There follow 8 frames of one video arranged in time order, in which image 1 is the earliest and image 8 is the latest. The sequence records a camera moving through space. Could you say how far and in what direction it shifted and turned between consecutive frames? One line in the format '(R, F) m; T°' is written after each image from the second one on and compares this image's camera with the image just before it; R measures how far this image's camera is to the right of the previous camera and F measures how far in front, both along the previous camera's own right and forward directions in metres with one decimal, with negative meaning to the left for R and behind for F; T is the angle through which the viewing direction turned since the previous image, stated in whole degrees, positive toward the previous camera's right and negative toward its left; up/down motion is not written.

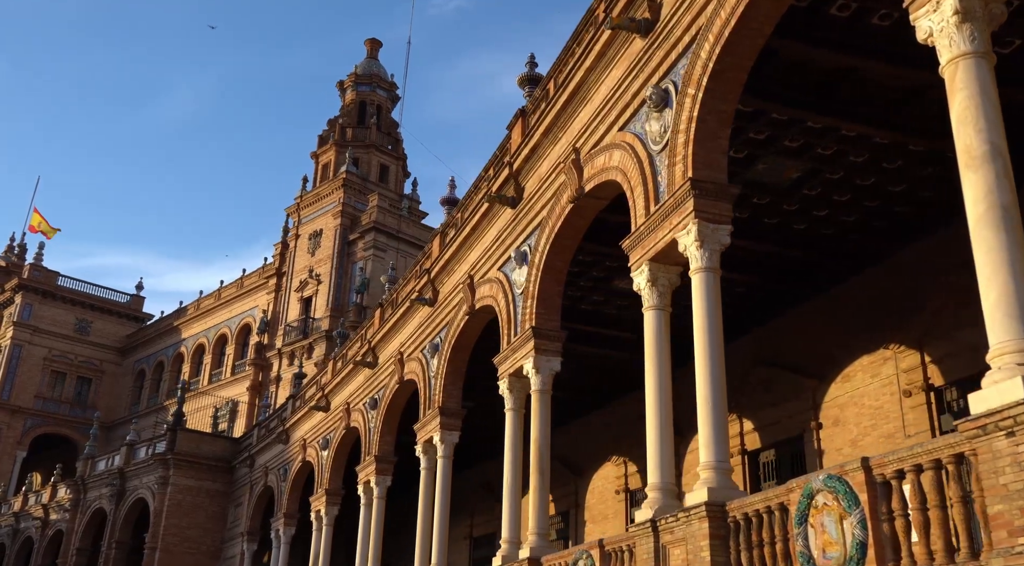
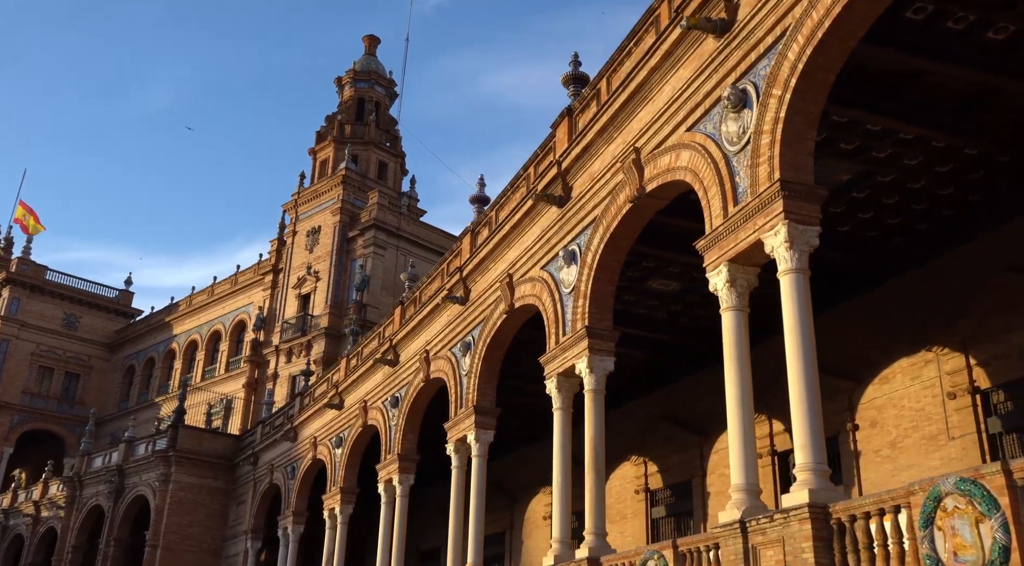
(-0.9, +0.1) m; +1°
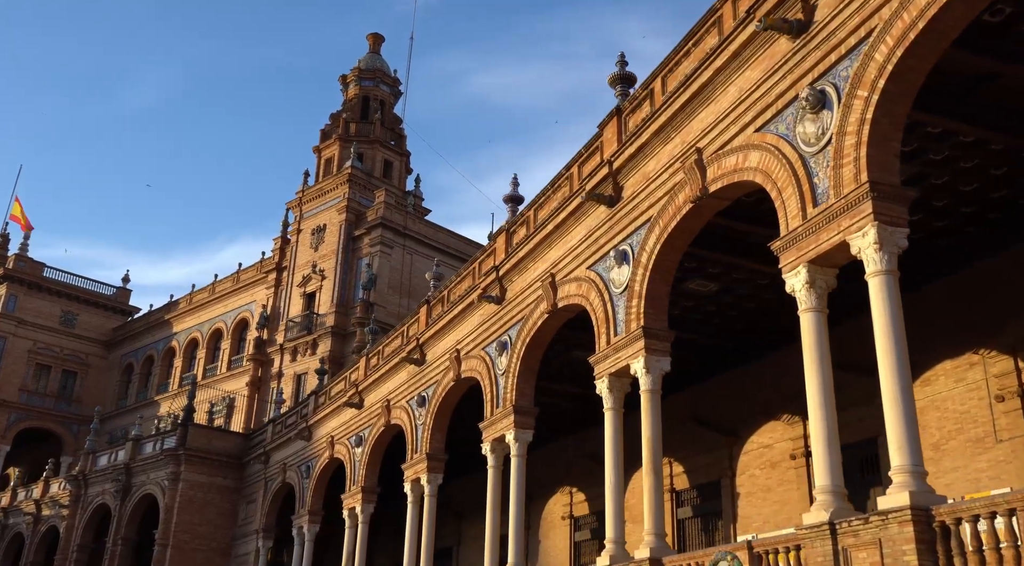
(-0.8, 0.0) m; +1°
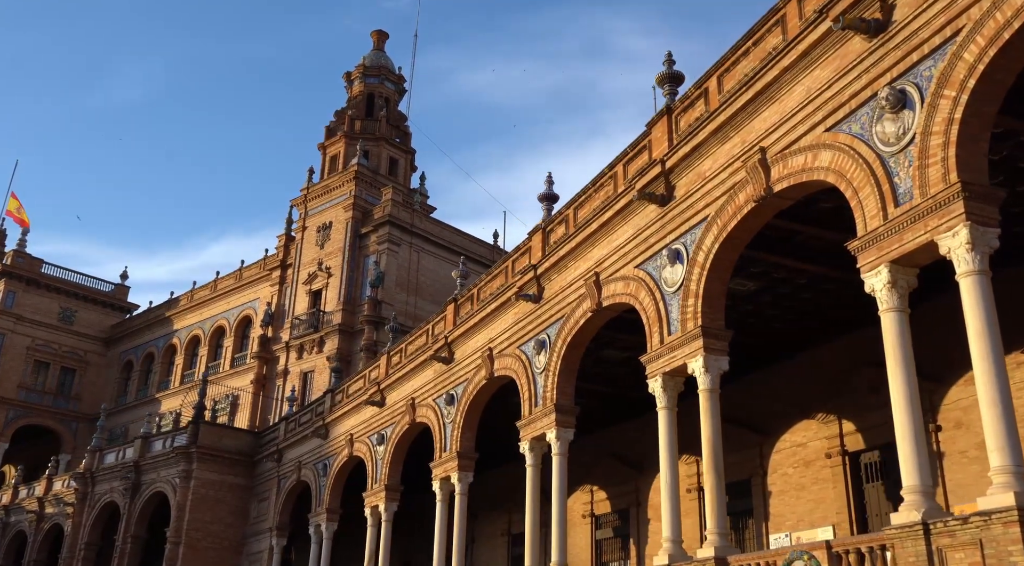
(-0.8, 0.0) m; +1°
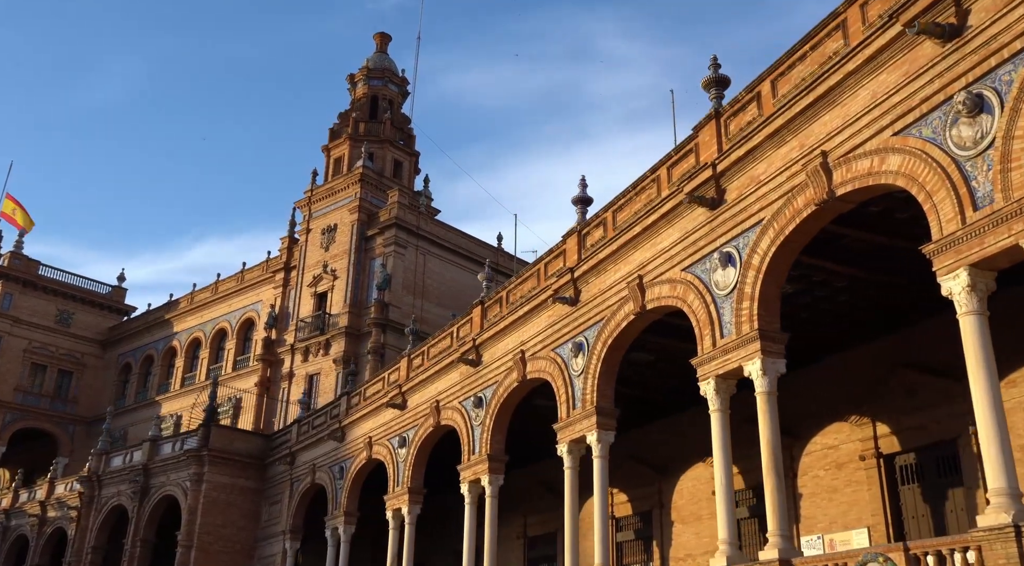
(-0.8, 0.0) m; +1°
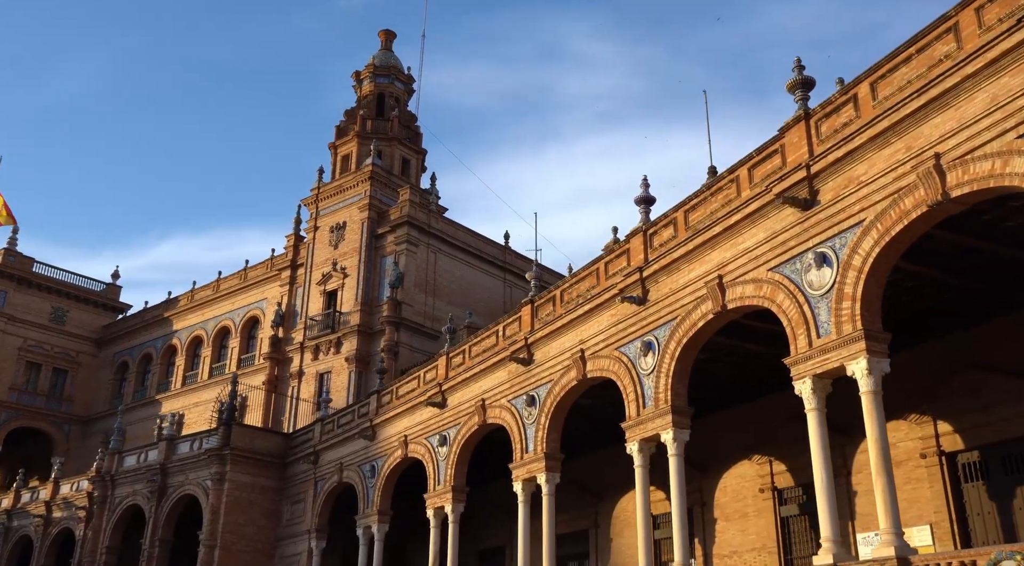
(-1.6, 0.0) m; +1°
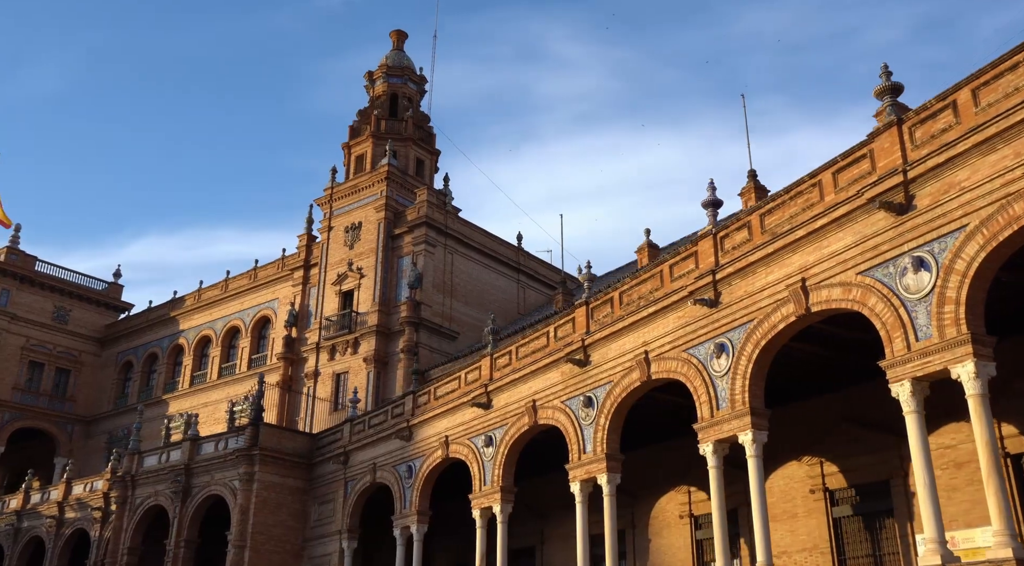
(-1.6, -0.1) m; +1°
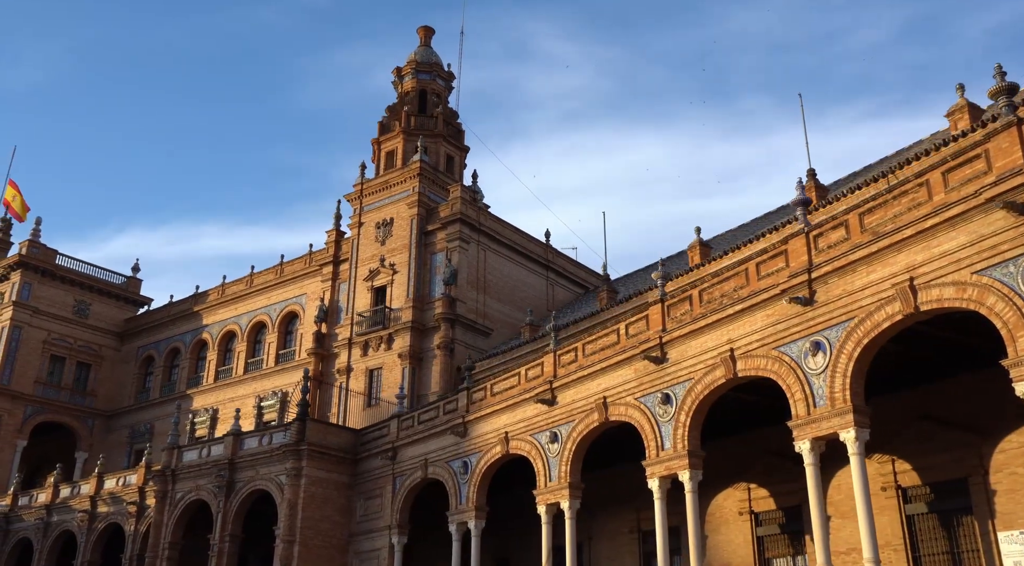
(-1.8, -0.1) m; 0°
